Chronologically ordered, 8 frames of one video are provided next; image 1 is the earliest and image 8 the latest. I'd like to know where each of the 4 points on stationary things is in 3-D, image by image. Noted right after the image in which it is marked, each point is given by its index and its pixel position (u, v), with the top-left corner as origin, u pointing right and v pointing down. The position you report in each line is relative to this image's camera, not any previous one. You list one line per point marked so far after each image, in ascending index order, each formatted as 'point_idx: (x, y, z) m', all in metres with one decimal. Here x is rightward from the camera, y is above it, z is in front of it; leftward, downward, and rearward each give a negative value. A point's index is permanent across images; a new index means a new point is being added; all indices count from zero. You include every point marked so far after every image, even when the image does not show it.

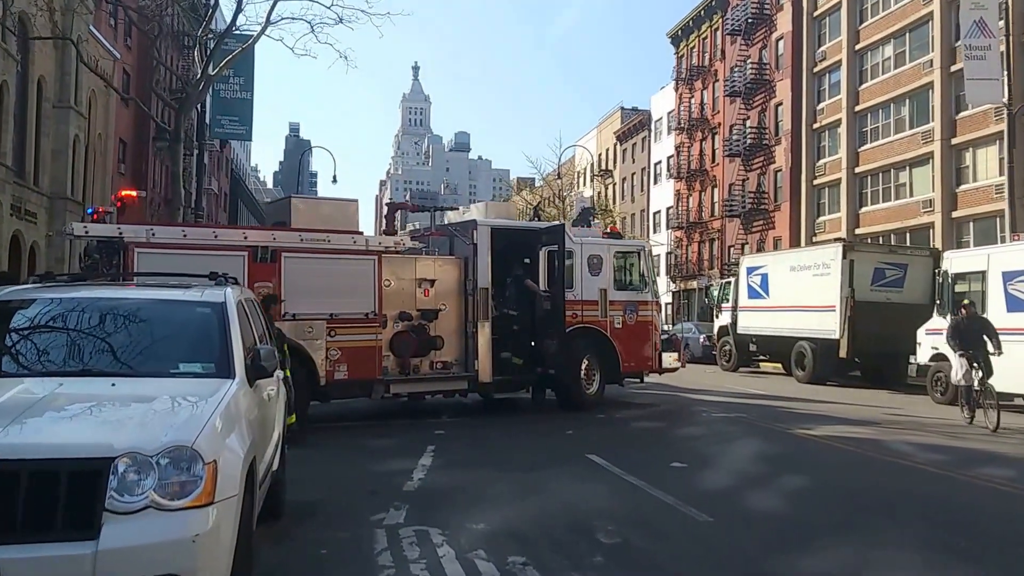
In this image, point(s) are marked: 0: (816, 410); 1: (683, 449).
0: (+5.6, -2.2, +16.1) m
1: (+2.0, -1.9, +10.4) m
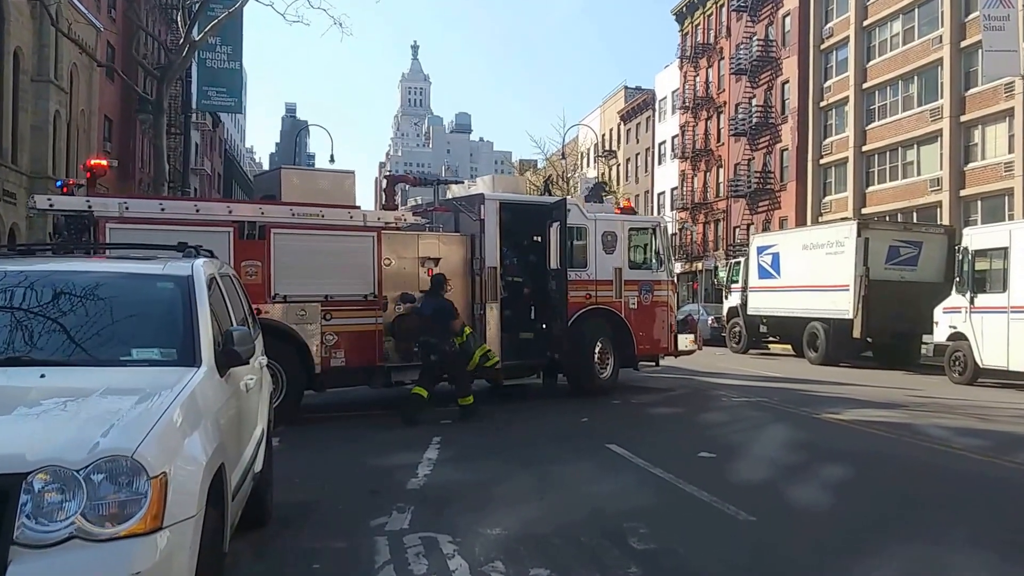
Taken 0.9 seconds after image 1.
0: (+5.7, -1.8, +15.3) m
1: (+2.1, -1.7, +9.6) m
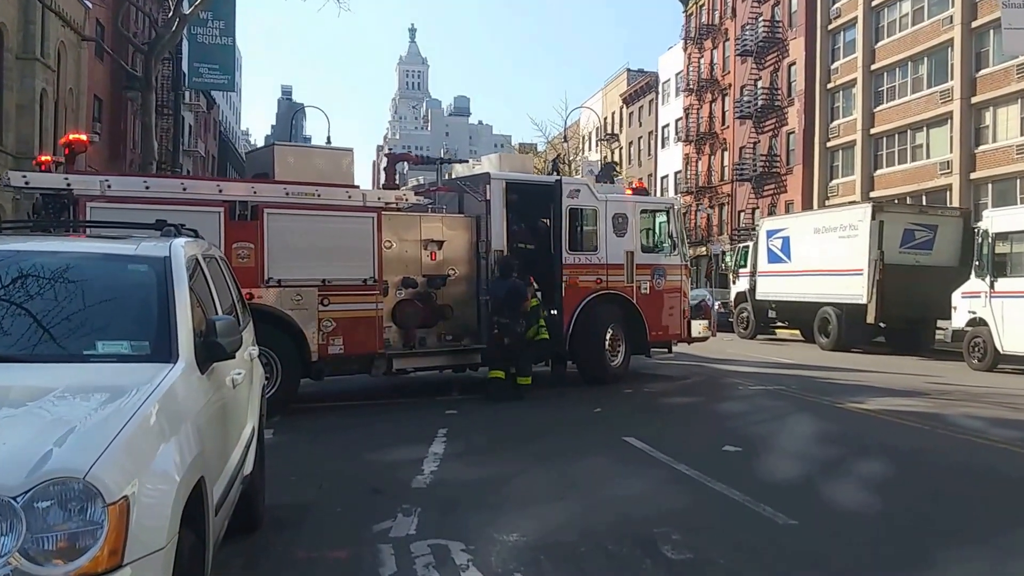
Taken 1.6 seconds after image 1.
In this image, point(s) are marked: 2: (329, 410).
0: (+5.8, -1.5, +14.8) m
1: (+2.3, -1.5, +9.1) m
2: (-2.2, -1.5, +10.7) m
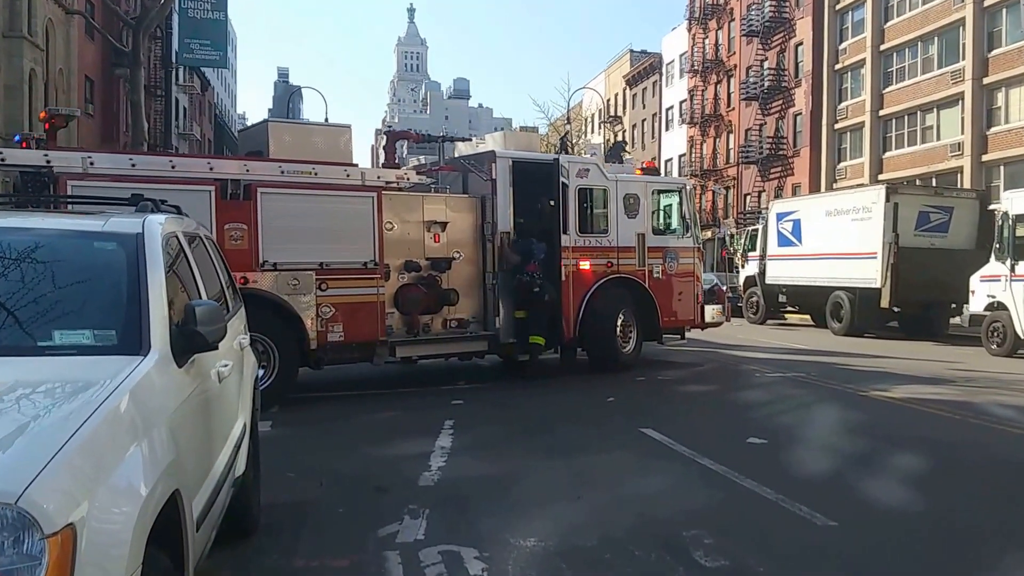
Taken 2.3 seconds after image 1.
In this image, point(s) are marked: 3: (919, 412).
0: (+6.0, -1.3, +14.3) m
1: (+2.4, -1.3, +8.6) m
2: (-2.1, -1.3, +10.2) m
3: (+4.3, -1.3, +9.2) m
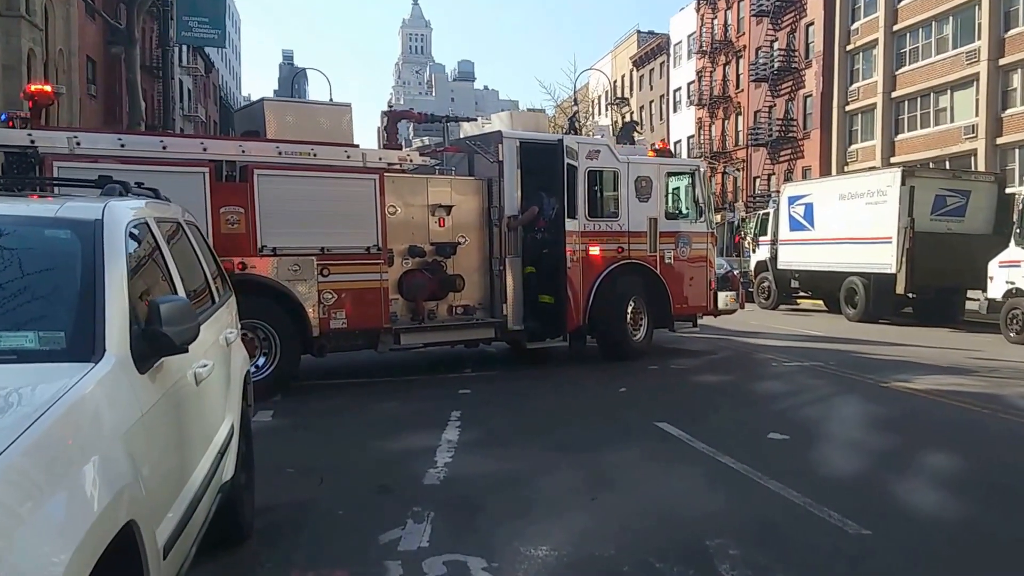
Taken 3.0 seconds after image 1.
0: (+6.1, -1.0, +13.9) m
1: (+2.4, -1.2, +8.2) m
2: (-2.0, -1.1, +9.8) m
3: (+4.4, -1.2, +8.8) m
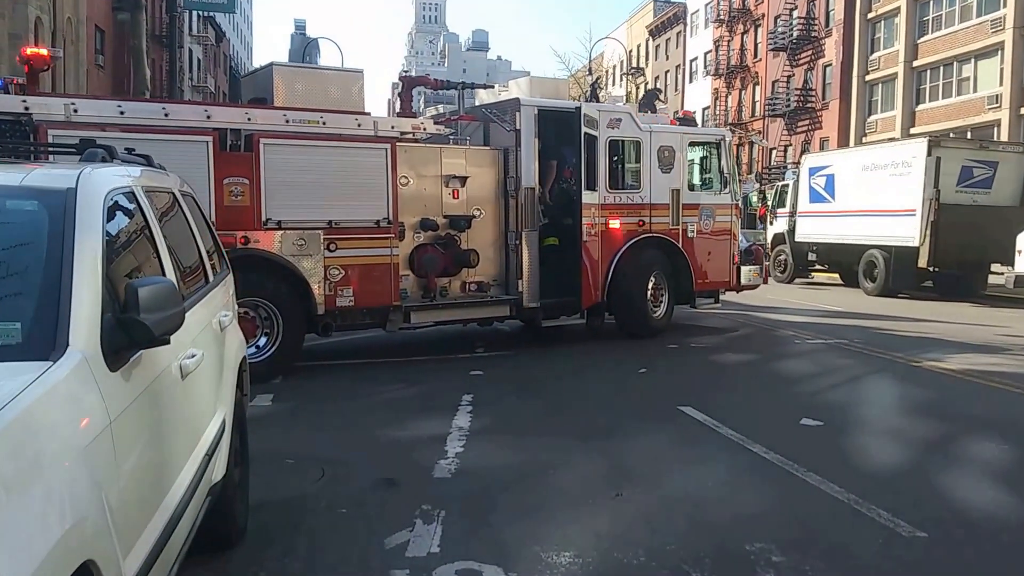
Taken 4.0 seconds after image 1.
0: (+6.3, -0.7, +13.5) m
1: (+2.6, -1.0, +7.8) m
2: (-1.9, -0.9, +9.5) m
3: (+4.5, -1.0, +8.4) m
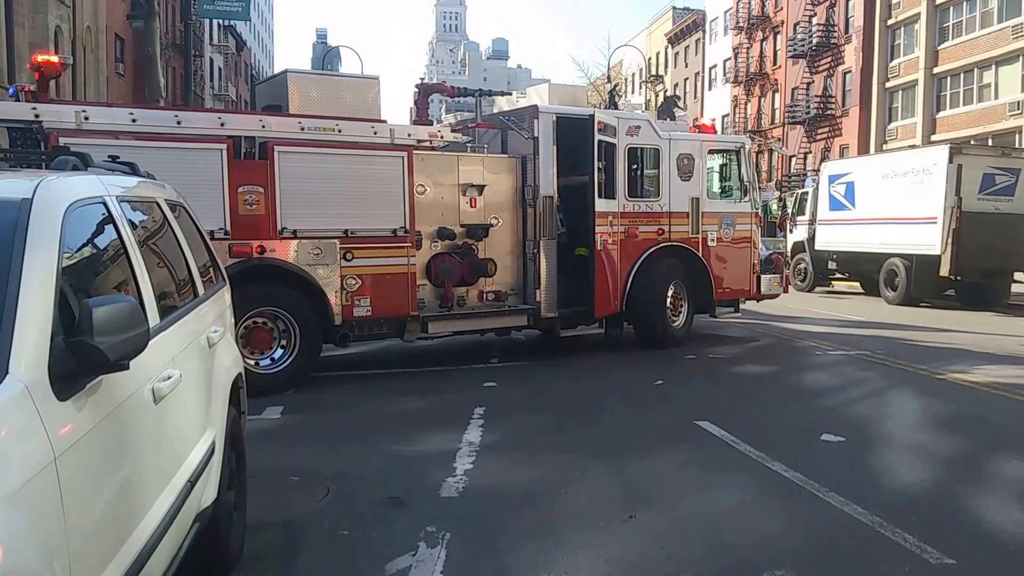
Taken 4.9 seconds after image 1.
0: (+6.5, -0.8, +13.2) m
1: (+2.7, -1.1, +7.6) m
2: (-1.7, -1.0, +9.4) m
3: (+4.7, -1.1, +8.2) m
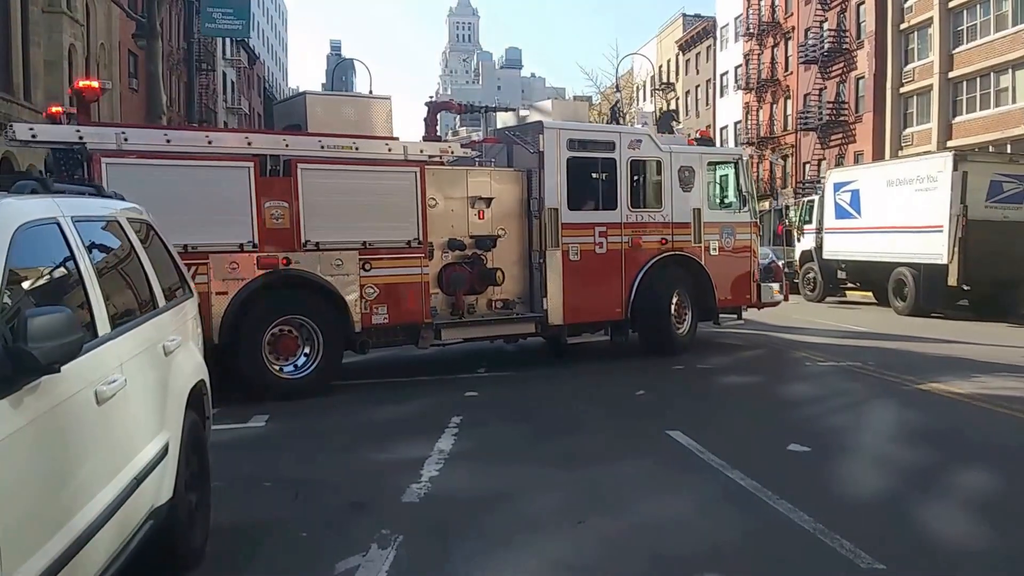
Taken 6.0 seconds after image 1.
0: (+6.4, -0.9, +13.2) m
1: (+2.5, -1.2, +7.7) m
2: (-1.9, -1.1, +9.6) m
3: (+4.5, -1.2, +8.2) m
